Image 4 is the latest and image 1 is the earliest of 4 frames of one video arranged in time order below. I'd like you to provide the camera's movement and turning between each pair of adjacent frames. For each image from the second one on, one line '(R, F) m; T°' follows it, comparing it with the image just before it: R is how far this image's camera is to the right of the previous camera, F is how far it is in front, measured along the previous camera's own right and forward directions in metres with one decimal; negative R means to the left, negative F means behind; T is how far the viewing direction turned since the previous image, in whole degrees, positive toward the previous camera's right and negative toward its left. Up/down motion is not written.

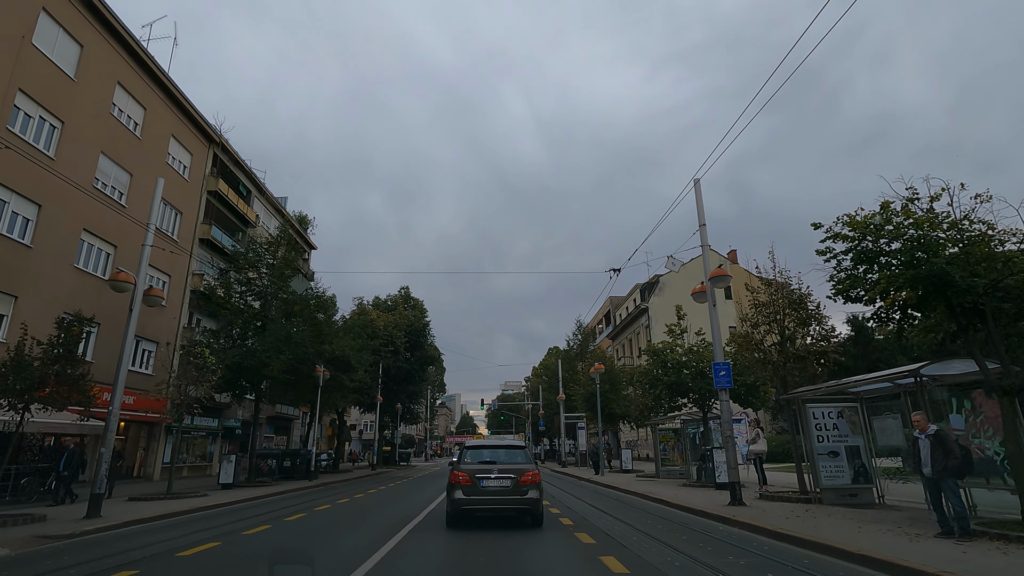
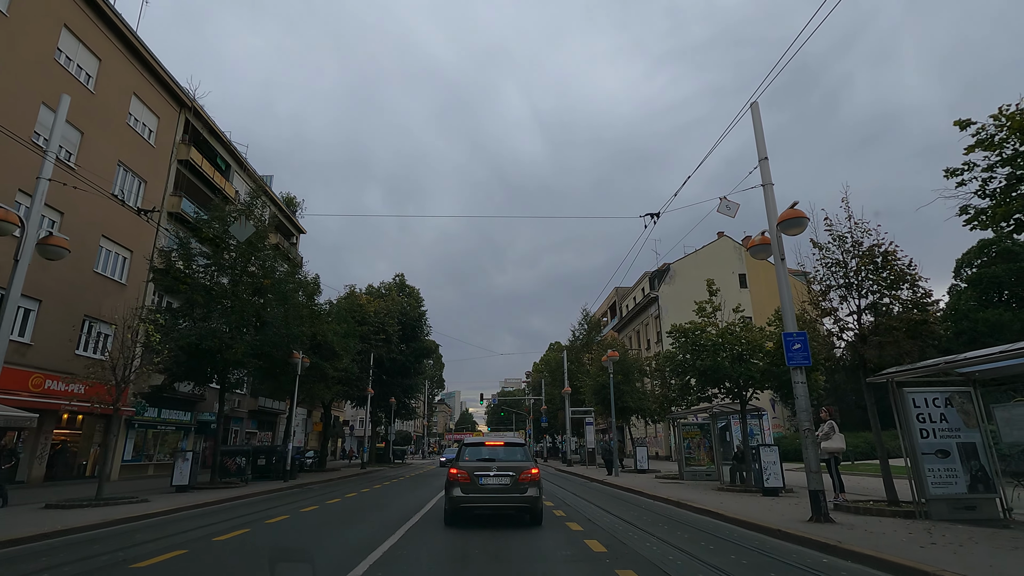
(-0.1, +3.1) m; 0°
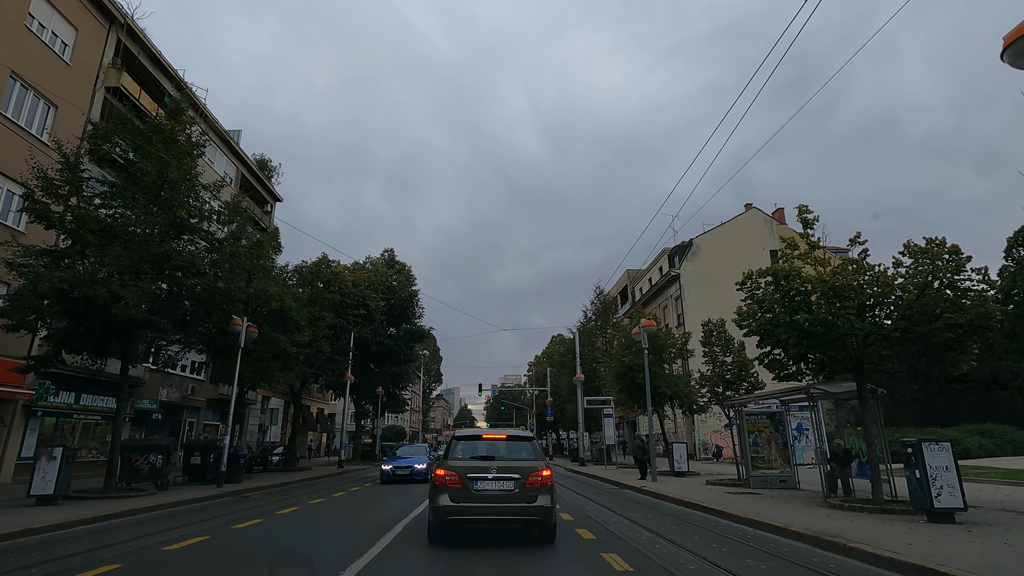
(-0.2, +5.6) m; 0°
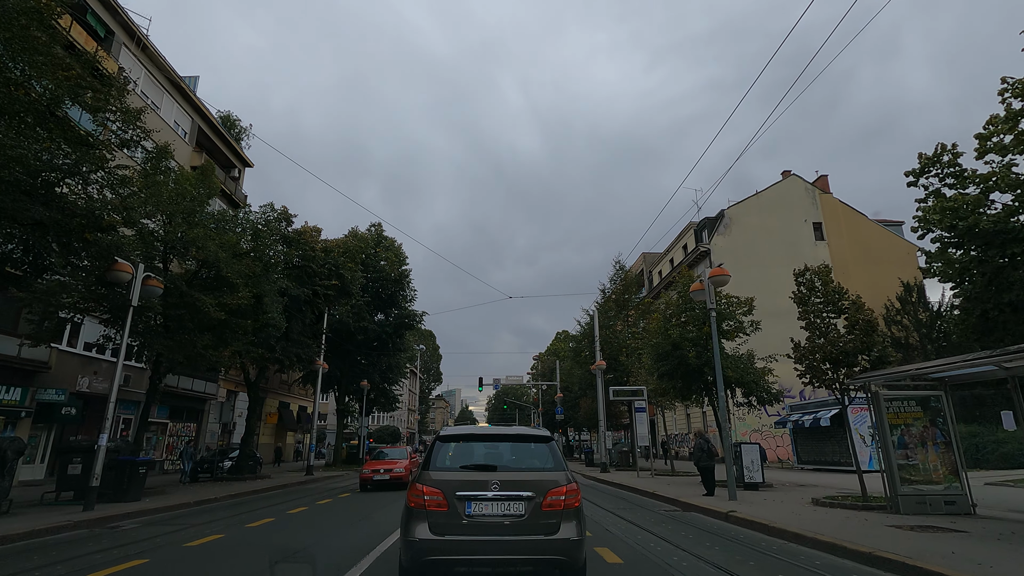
(-0.2, +5.8) m; 0°
